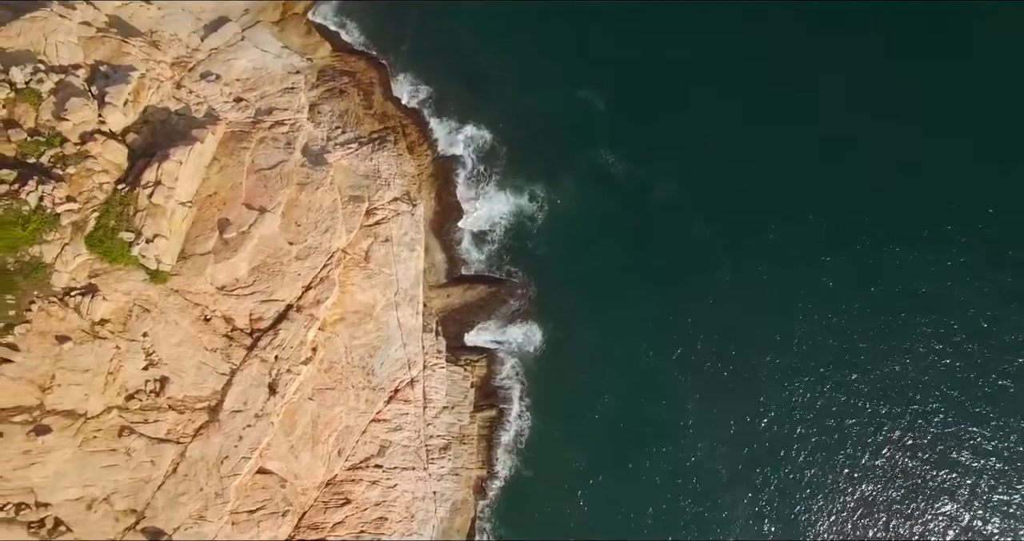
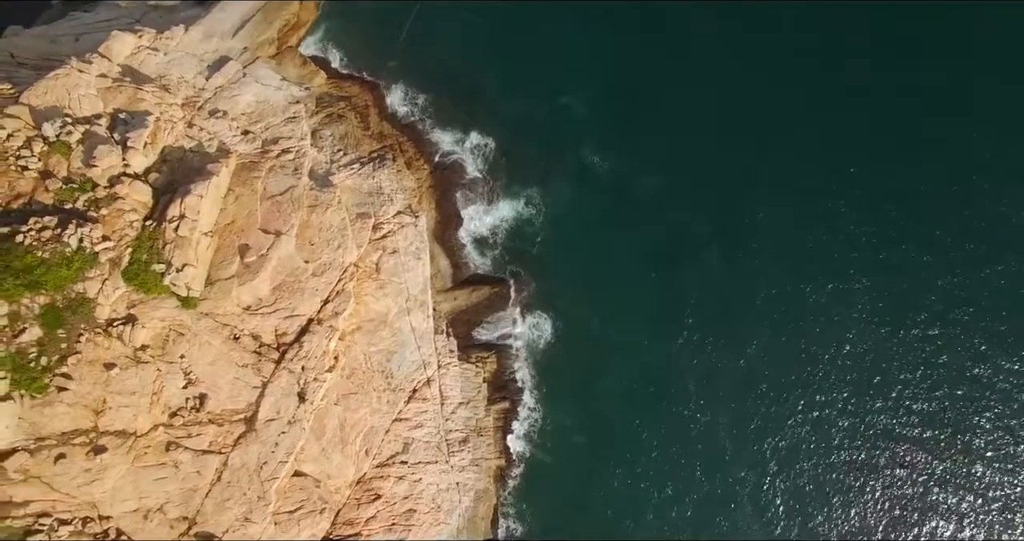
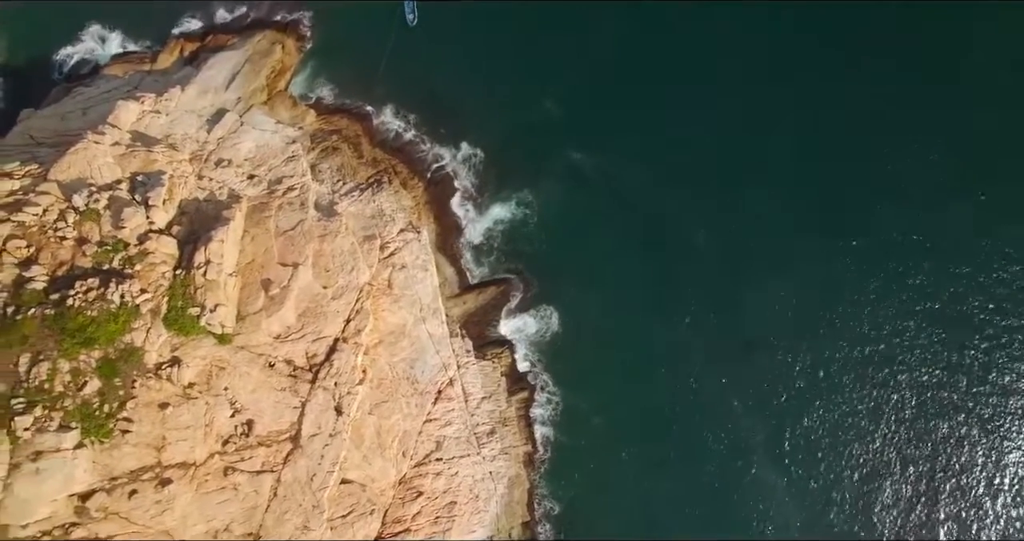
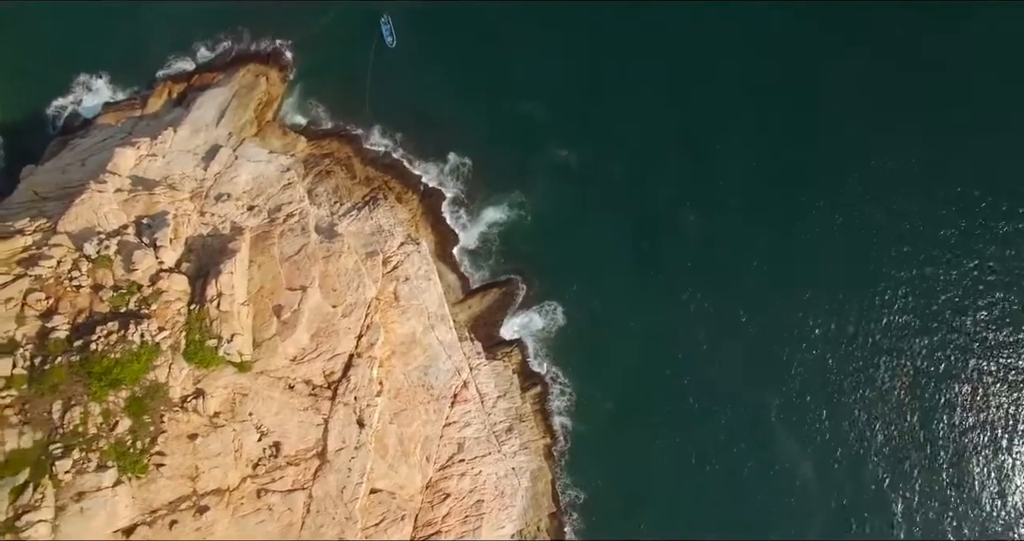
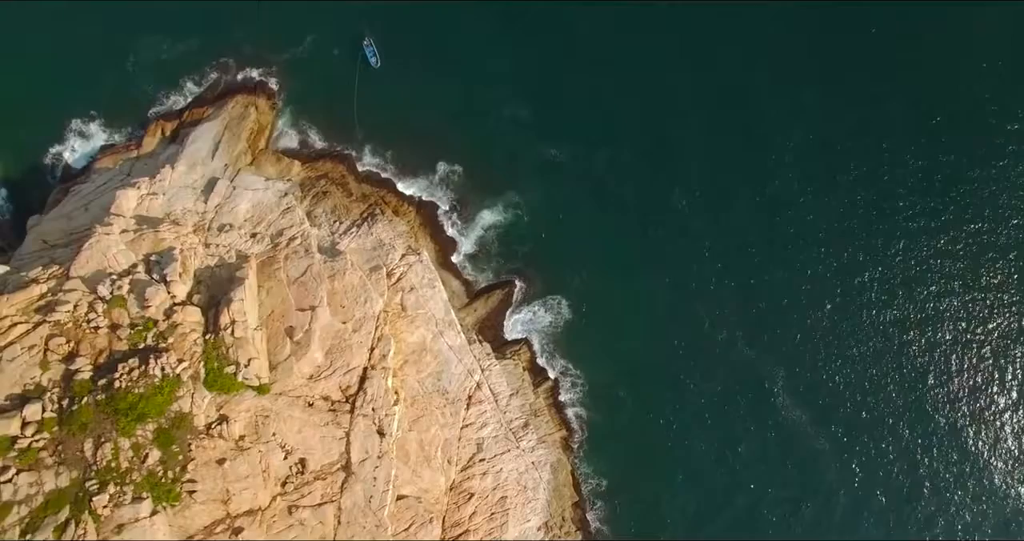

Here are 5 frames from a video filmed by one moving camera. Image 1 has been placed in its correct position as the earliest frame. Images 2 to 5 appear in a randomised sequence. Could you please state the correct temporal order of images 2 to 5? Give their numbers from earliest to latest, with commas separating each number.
2, 3, 4, 5
